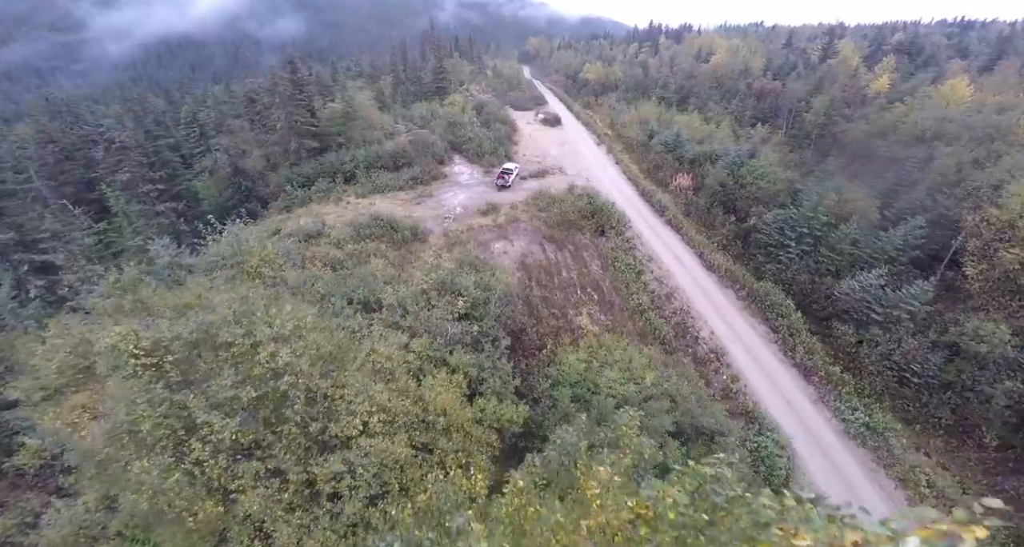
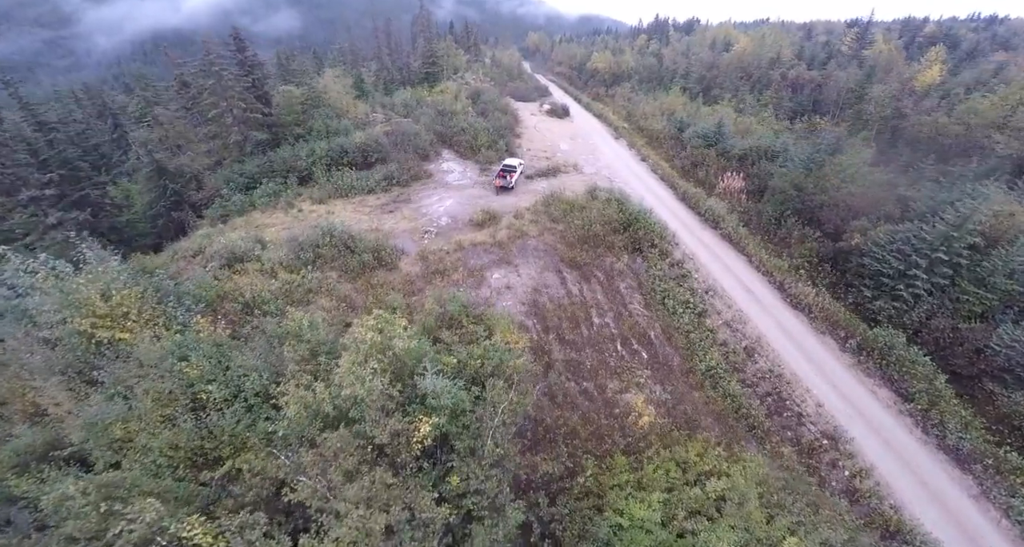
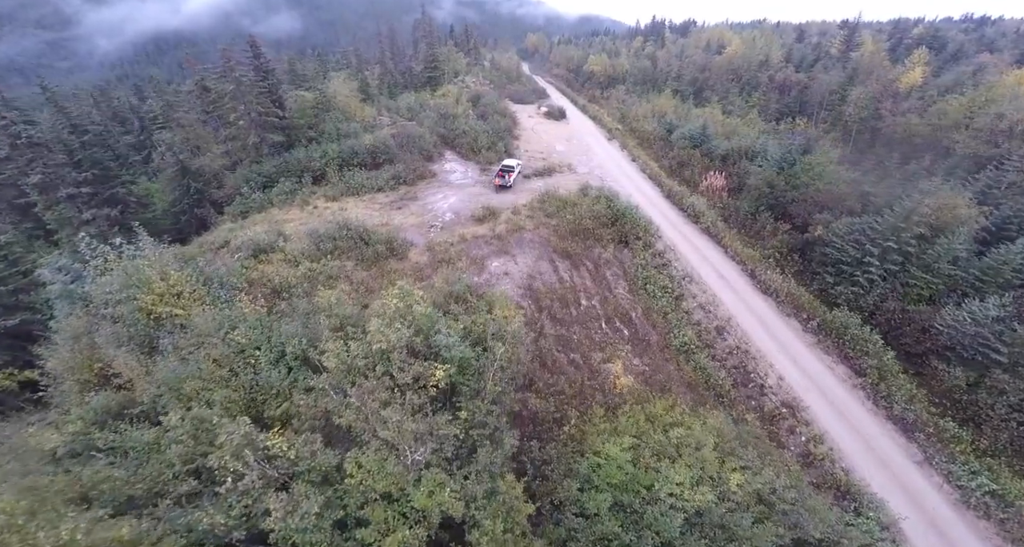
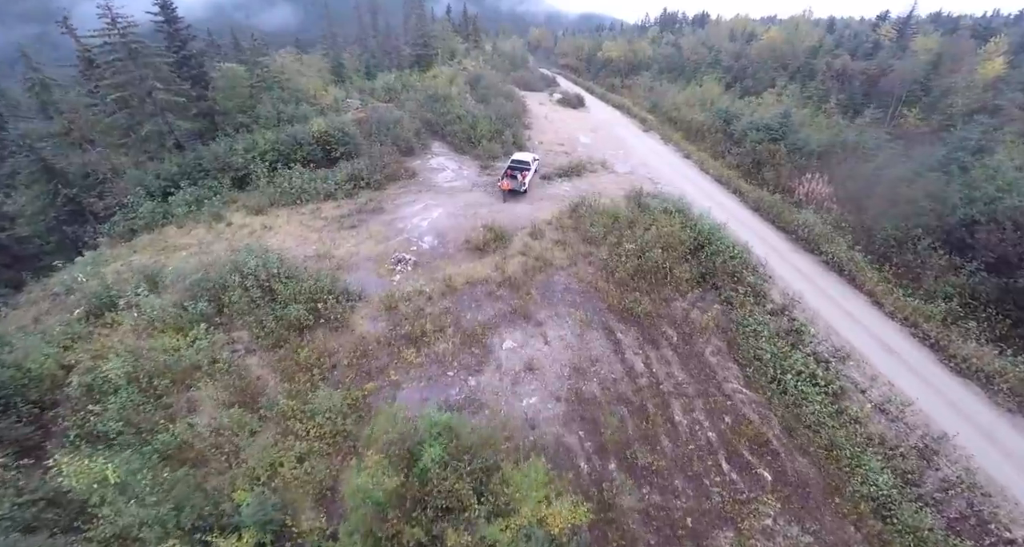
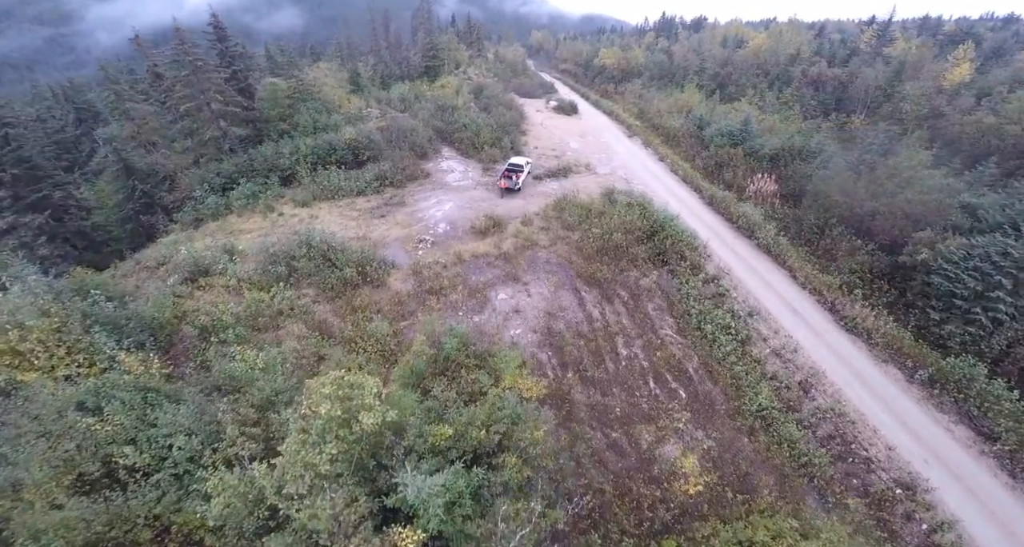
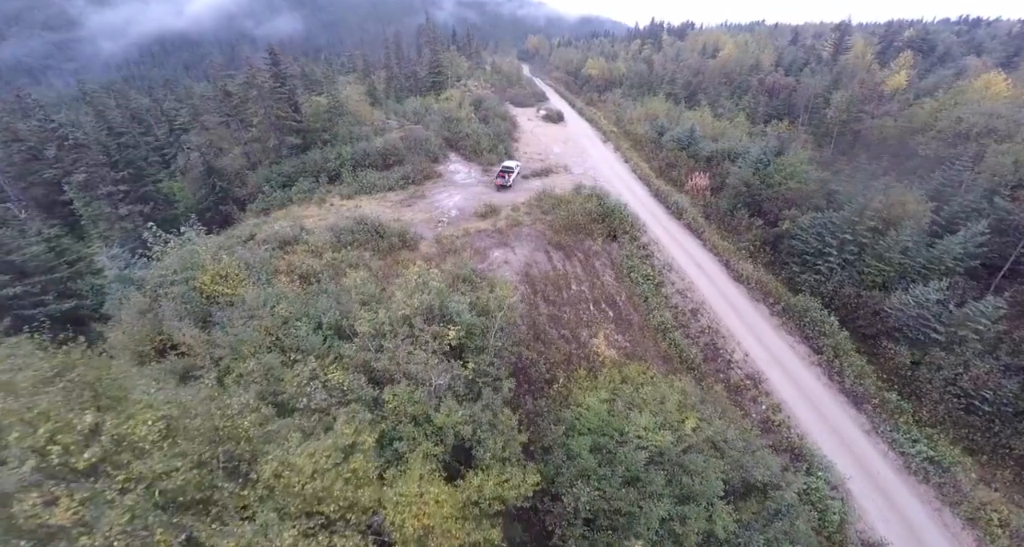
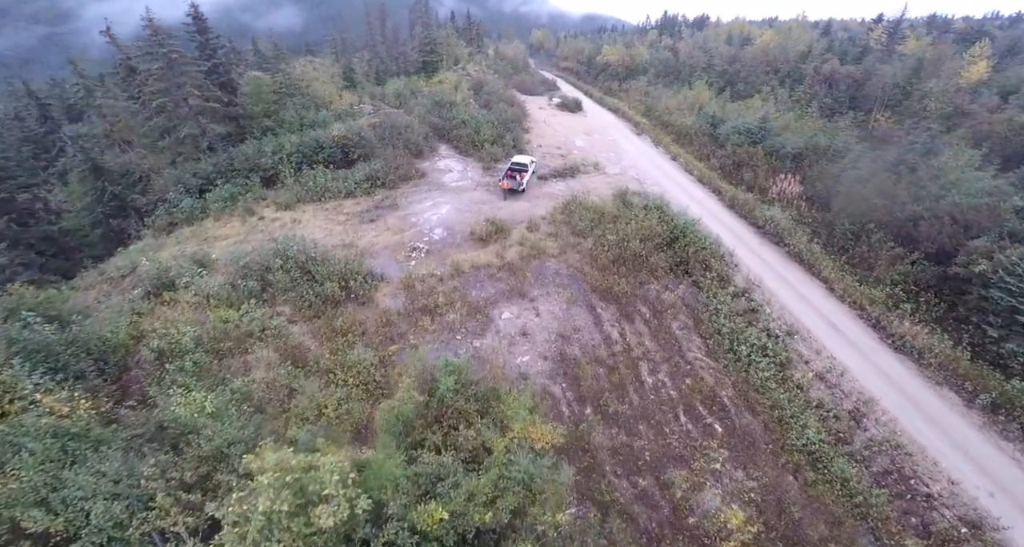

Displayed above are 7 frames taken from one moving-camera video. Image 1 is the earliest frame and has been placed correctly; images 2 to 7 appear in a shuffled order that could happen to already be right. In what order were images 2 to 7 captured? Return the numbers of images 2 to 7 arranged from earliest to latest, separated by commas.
6, 3, 2, 5, 7, 4
